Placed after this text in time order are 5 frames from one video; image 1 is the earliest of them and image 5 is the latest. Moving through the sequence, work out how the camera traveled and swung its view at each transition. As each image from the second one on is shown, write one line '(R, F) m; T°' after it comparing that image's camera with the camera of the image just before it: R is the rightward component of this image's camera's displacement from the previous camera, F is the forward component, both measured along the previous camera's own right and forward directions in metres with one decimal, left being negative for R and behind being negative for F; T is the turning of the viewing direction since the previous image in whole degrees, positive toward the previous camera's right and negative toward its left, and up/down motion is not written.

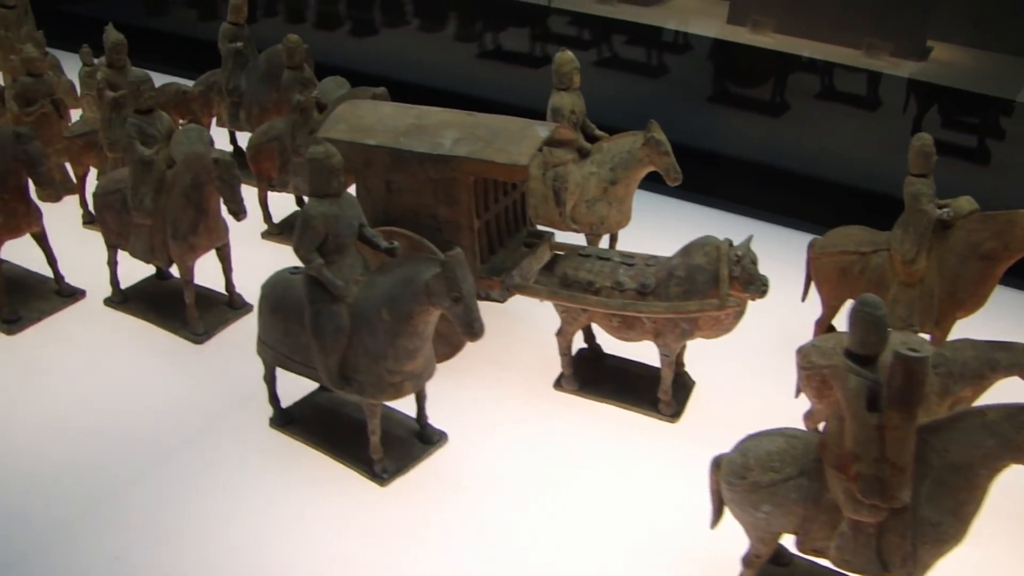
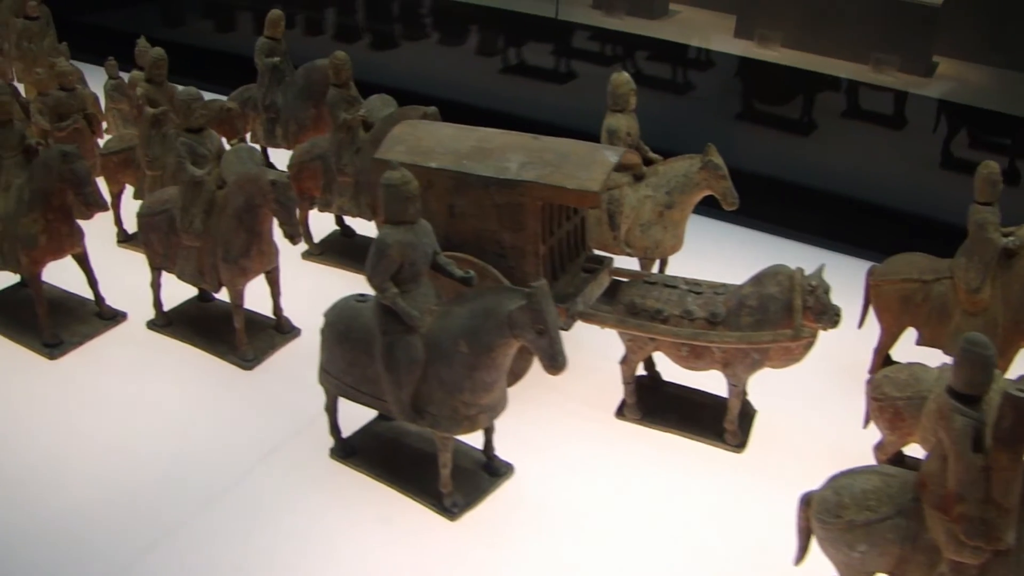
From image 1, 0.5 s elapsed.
(-0.3, +0.1) m; +1°
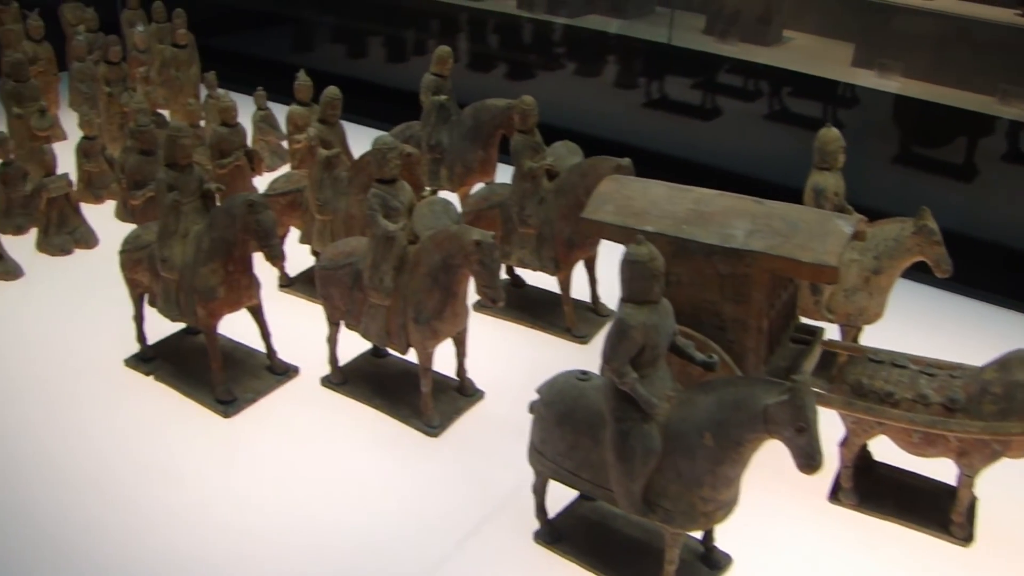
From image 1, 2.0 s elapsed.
(-0.5, +0.2) m; -2°
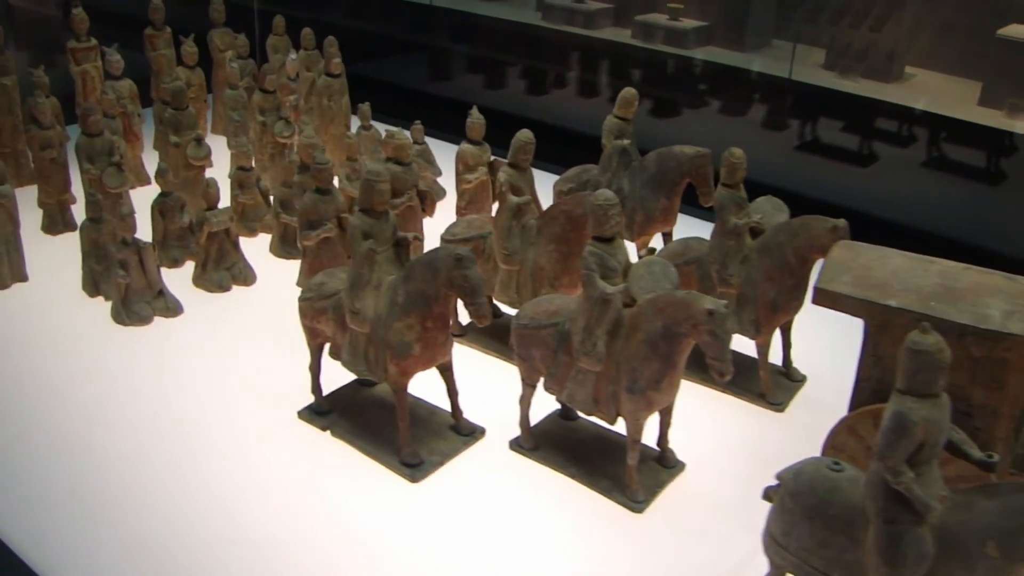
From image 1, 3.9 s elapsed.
(-0.4, +0.2) m; -2°
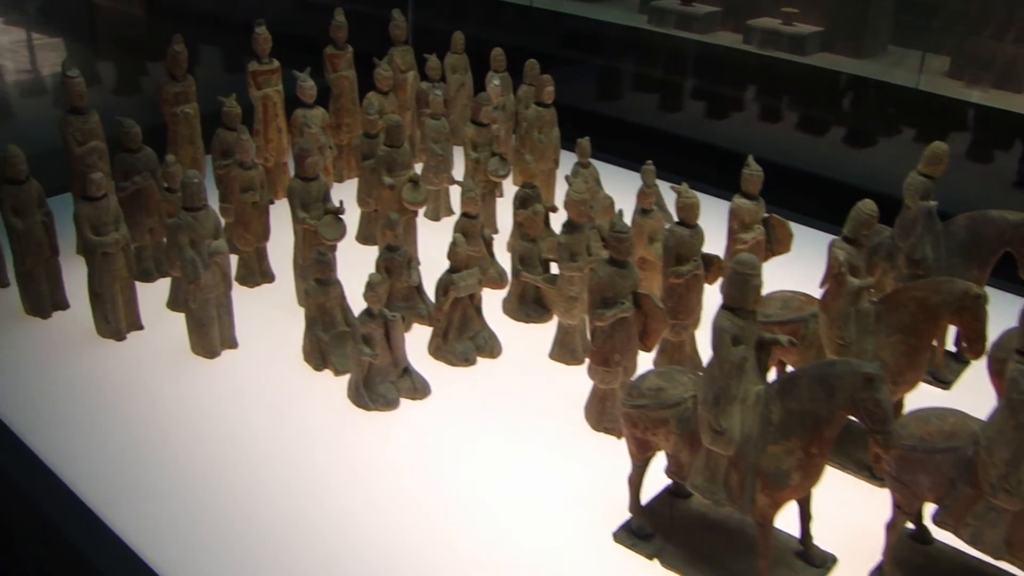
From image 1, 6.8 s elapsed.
(-0.9, +0.5) m; +1°
